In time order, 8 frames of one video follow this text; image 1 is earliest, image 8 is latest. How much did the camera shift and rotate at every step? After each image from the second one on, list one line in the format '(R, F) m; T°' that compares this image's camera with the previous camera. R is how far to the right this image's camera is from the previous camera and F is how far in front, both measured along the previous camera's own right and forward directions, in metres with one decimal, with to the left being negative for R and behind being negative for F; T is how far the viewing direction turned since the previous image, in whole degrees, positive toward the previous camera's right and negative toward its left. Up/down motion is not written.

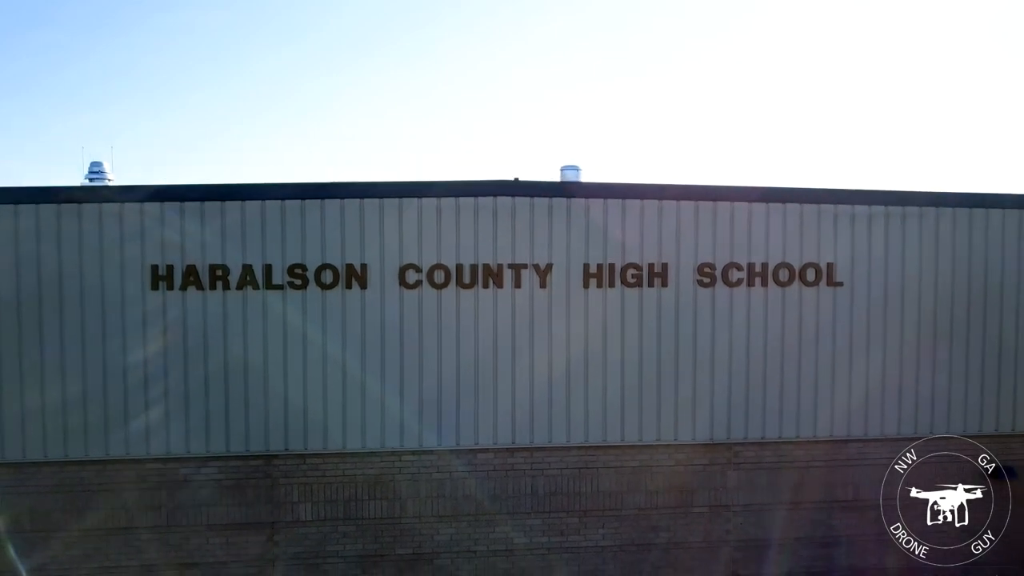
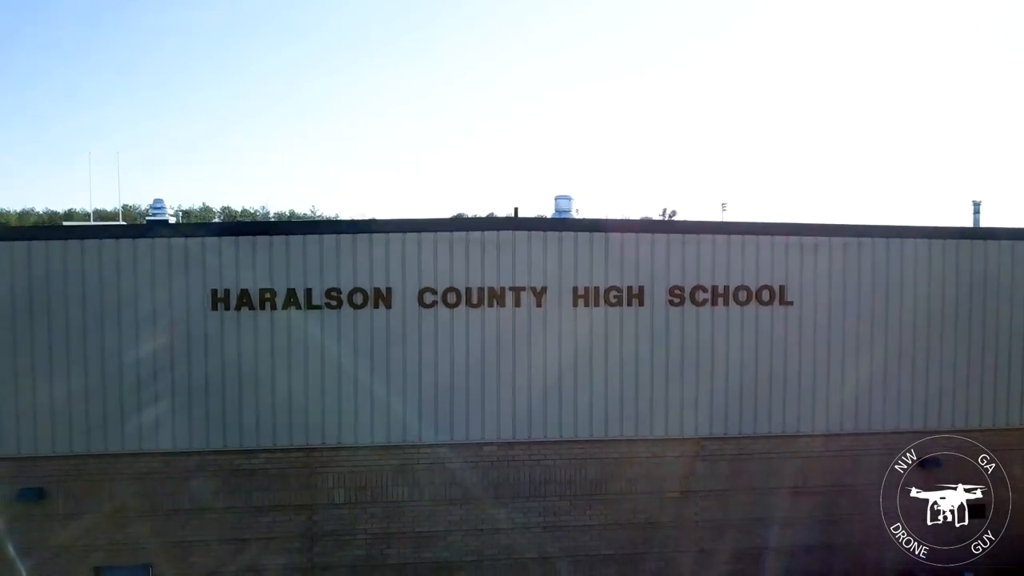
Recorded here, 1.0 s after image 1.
(-0.5, -1.3) m; 0°
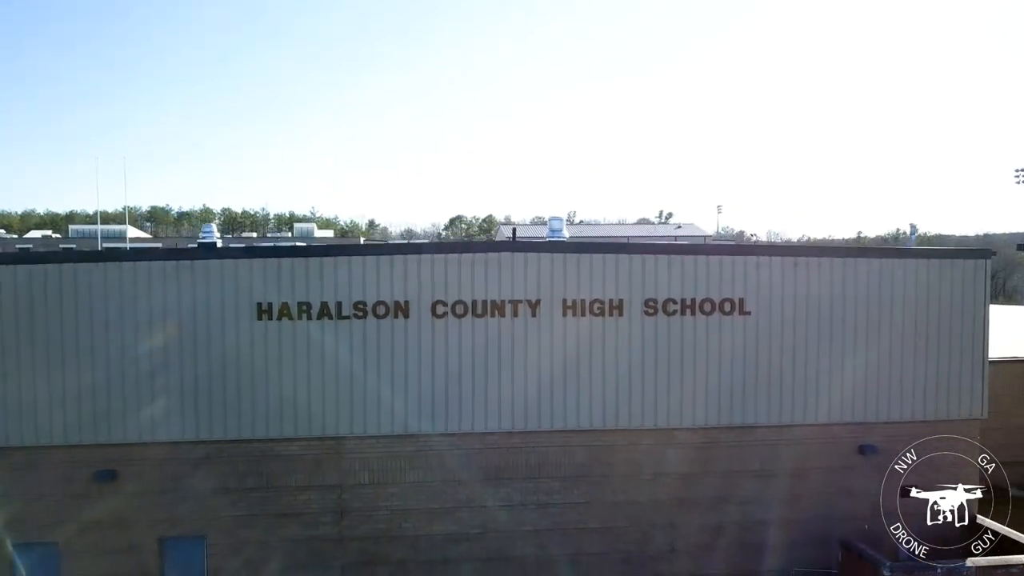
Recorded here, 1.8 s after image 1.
(0.0, -1.5) m; 0°
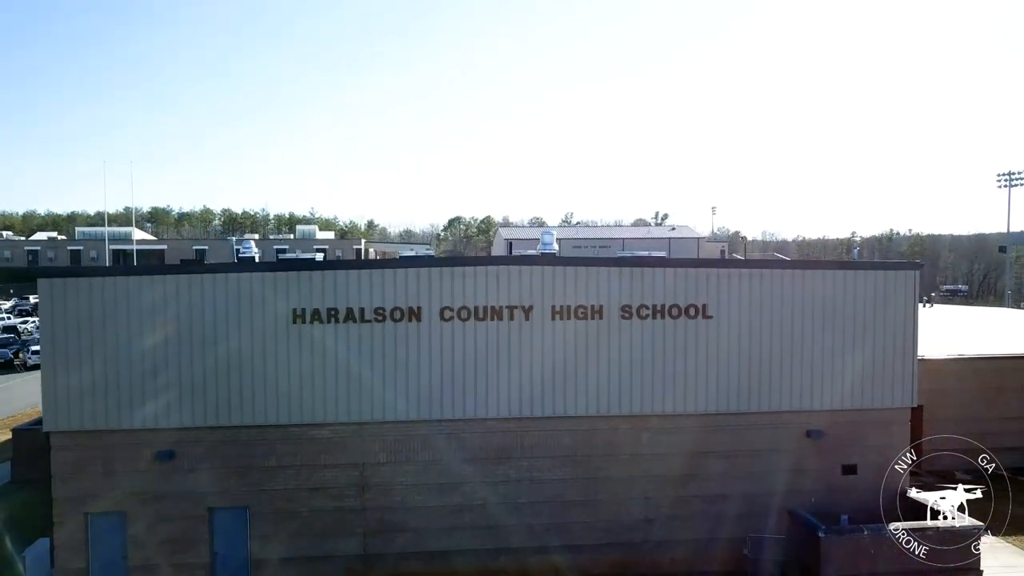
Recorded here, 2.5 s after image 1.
(0.0, -1.7) m; 0°
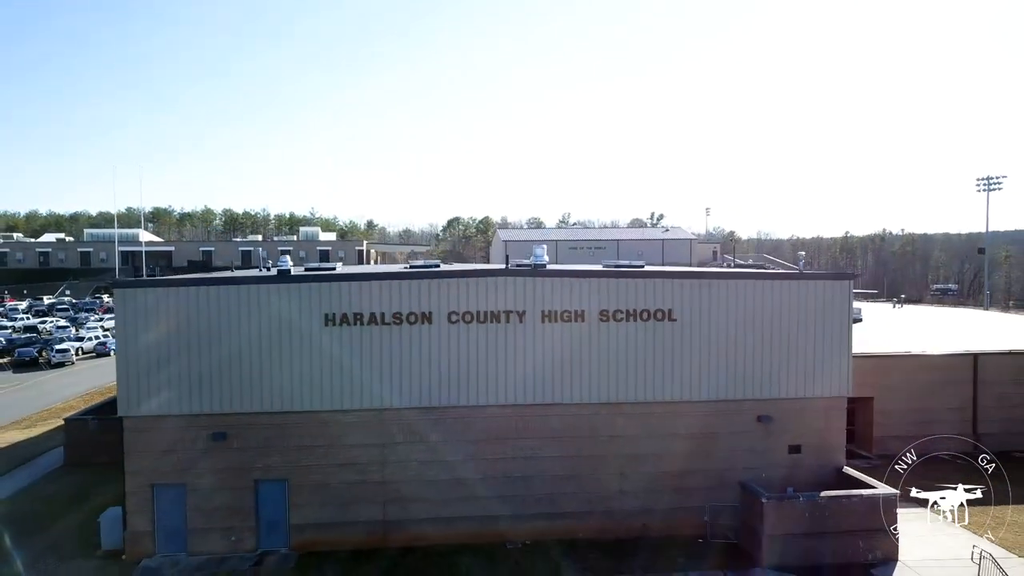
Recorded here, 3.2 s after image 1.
(0.0, -2.2) m; 0°
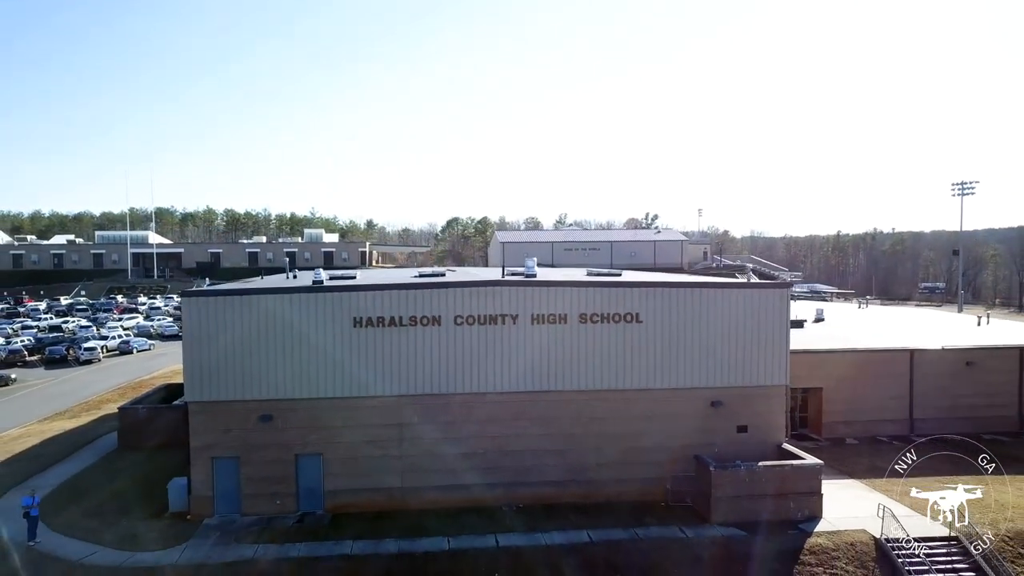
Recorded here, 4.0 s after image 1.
(+0.1, -2.9) m; 0°
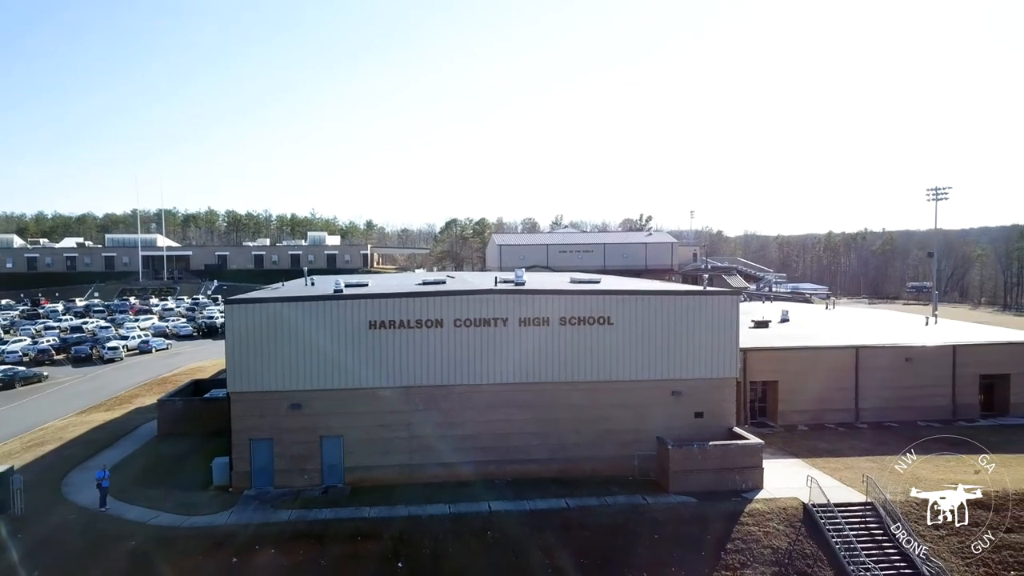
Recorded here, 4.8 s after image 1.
(+0.2, -3.1) m; 0°
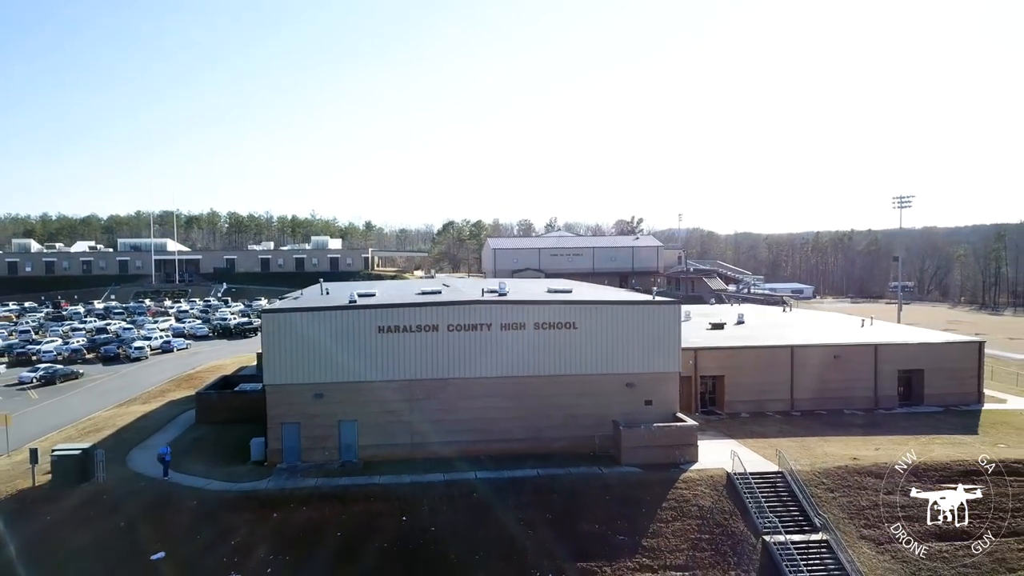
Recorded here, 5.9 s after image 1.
(+0.6, -4.4) m; 0°
